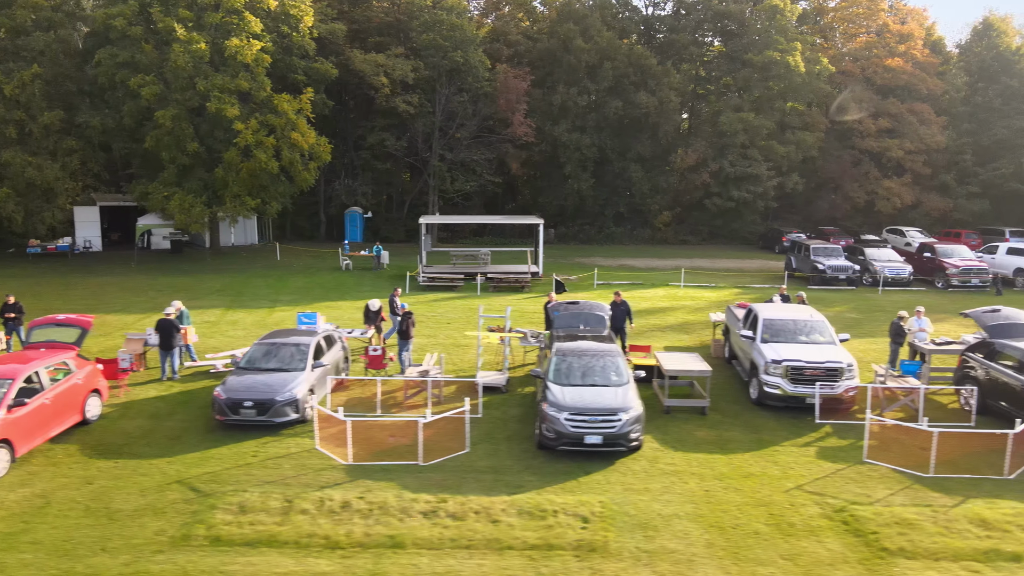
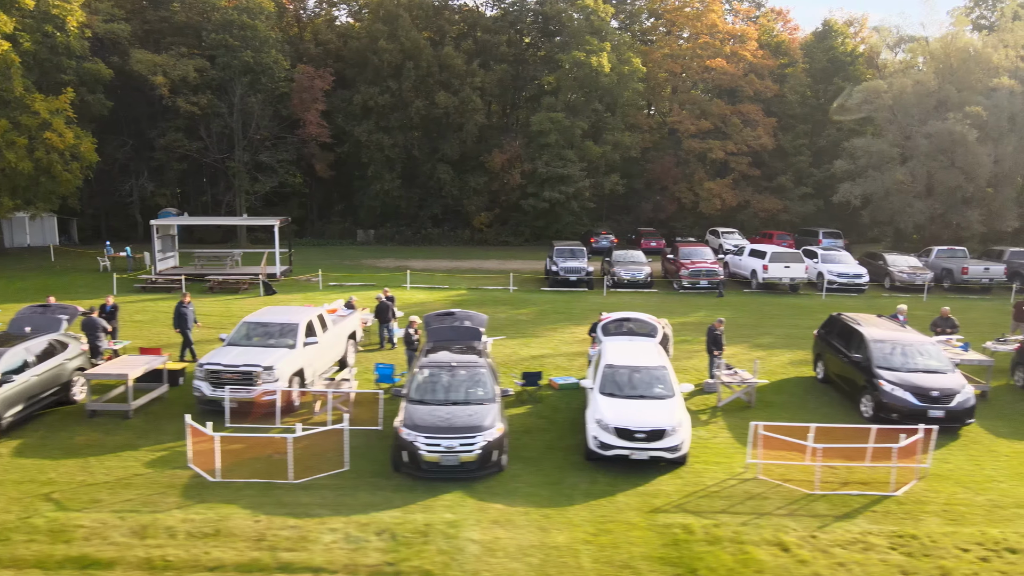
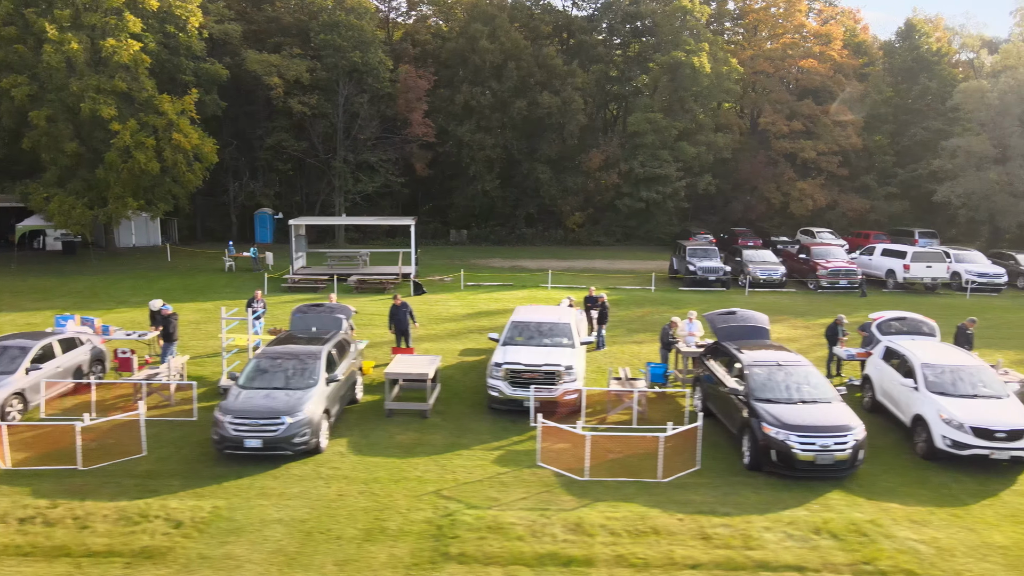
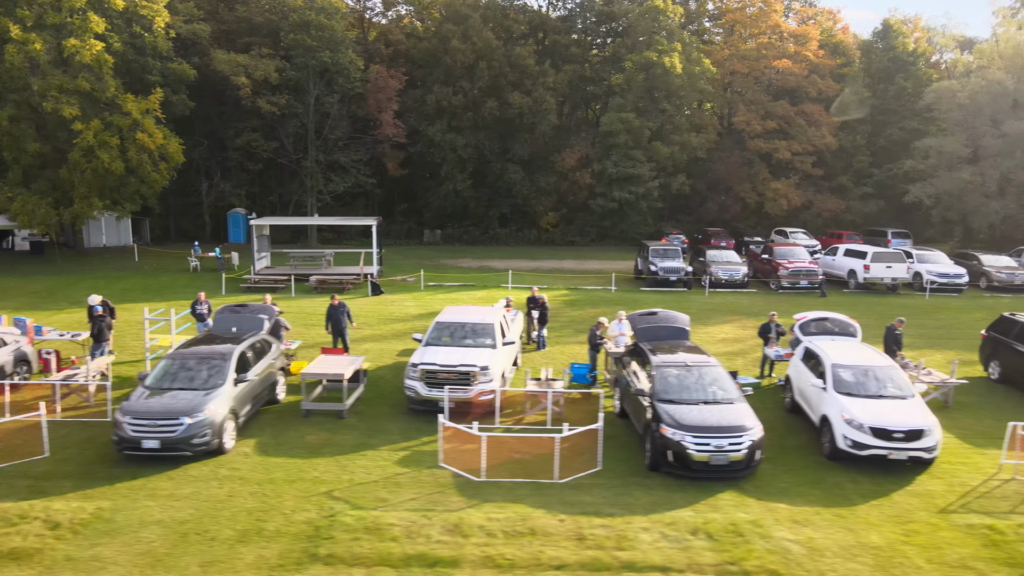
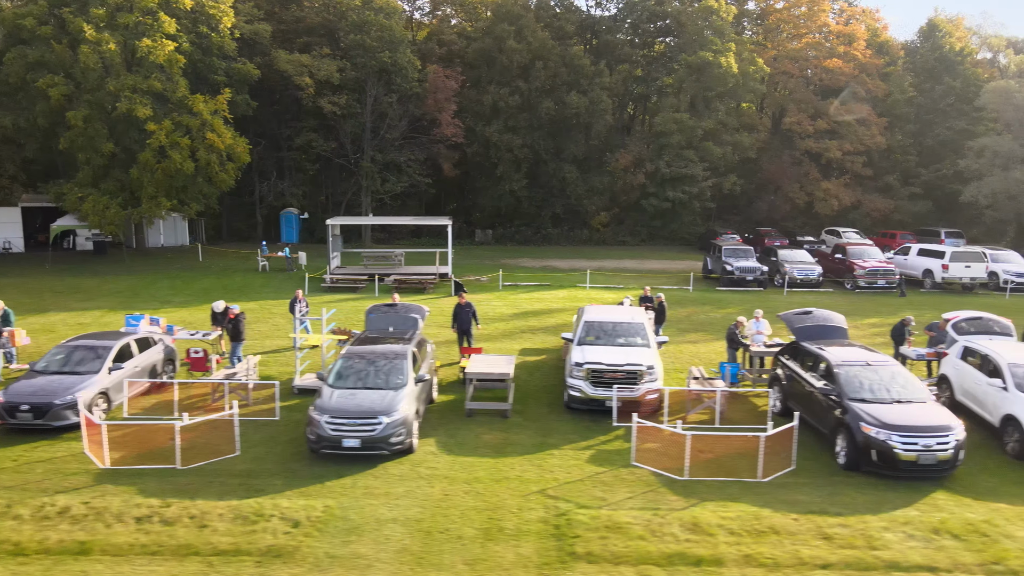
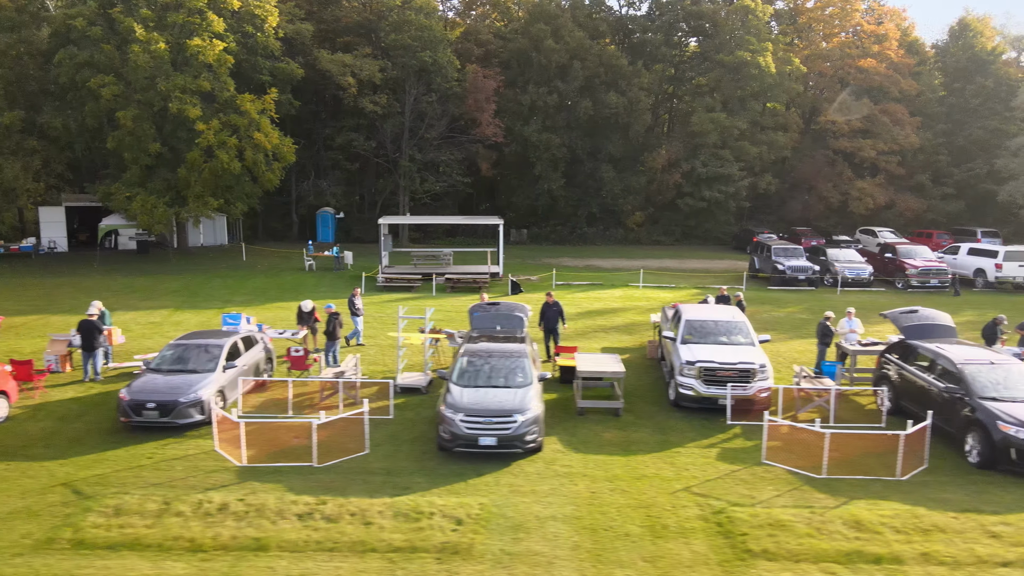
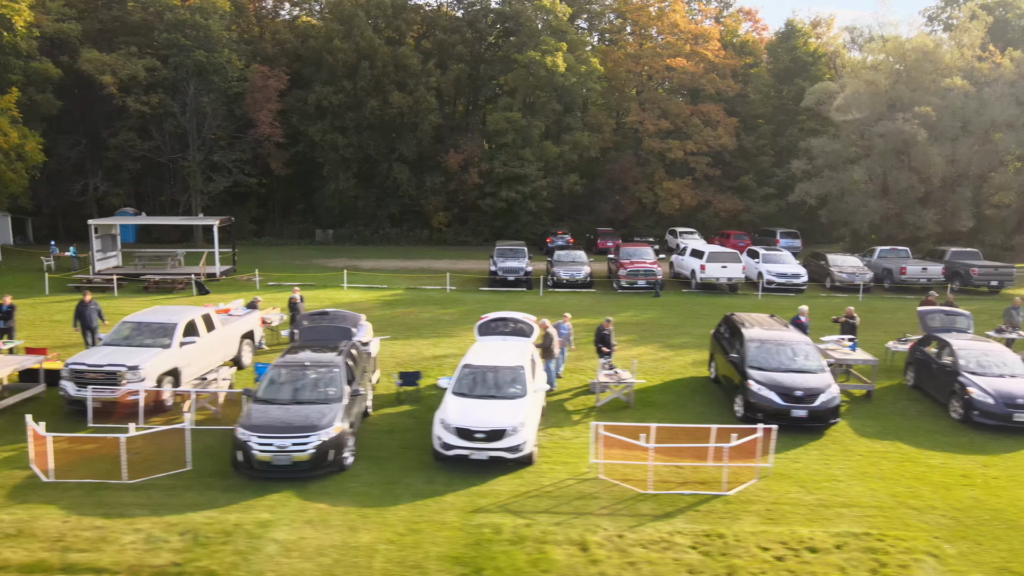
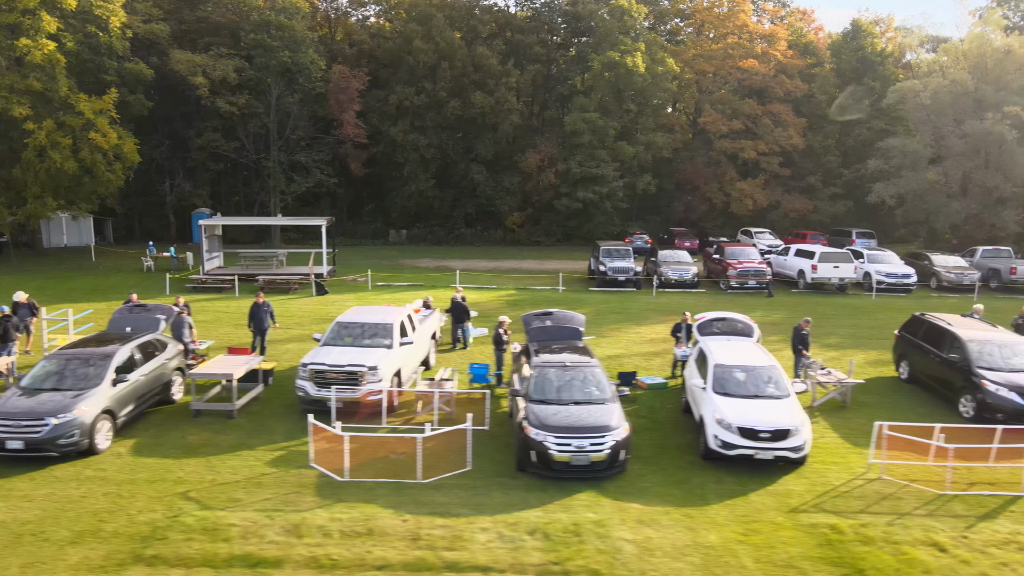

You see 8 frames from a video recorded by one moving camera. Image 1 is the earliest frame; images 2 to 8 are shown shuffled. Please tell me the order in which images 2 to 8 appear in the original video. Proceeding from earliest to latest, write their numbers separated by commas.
6, 5, 3, 4, 8, 2, 7
